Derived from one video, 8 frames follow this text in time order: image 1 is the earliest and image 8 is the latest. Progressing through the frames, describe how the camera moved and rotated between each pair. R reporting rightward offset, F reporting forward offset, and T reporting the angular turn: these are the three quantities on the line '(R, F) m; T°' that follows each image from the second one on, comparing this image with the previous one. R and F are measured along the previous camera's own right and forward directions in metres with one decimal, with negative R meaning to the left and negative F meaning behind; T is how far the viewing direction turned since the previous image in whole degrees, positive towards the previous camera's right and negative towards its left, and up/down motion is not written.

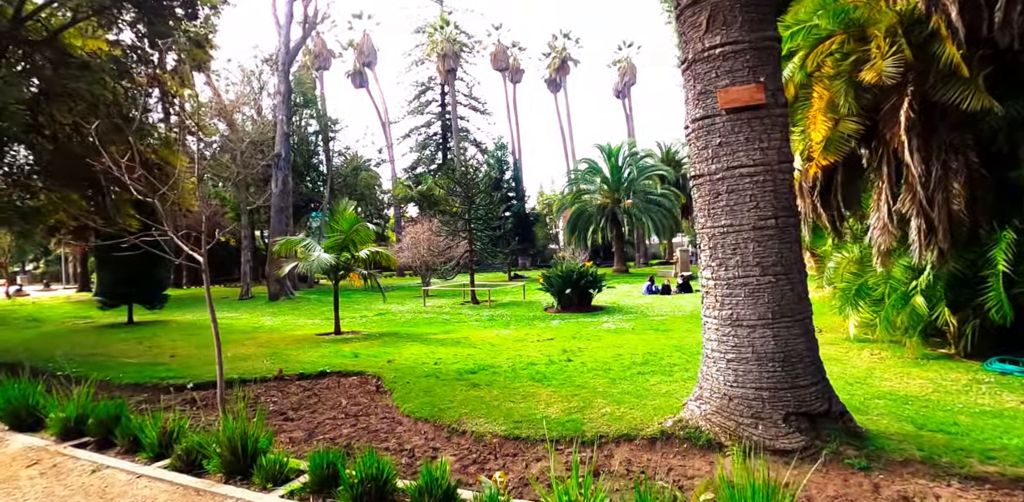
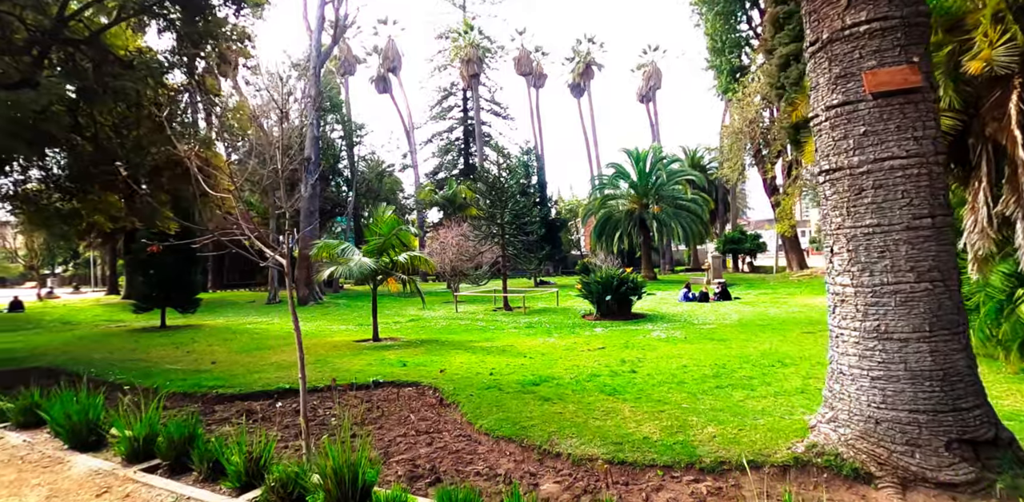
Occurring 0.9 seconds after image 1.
(-0.6, +0.4) m; -2°
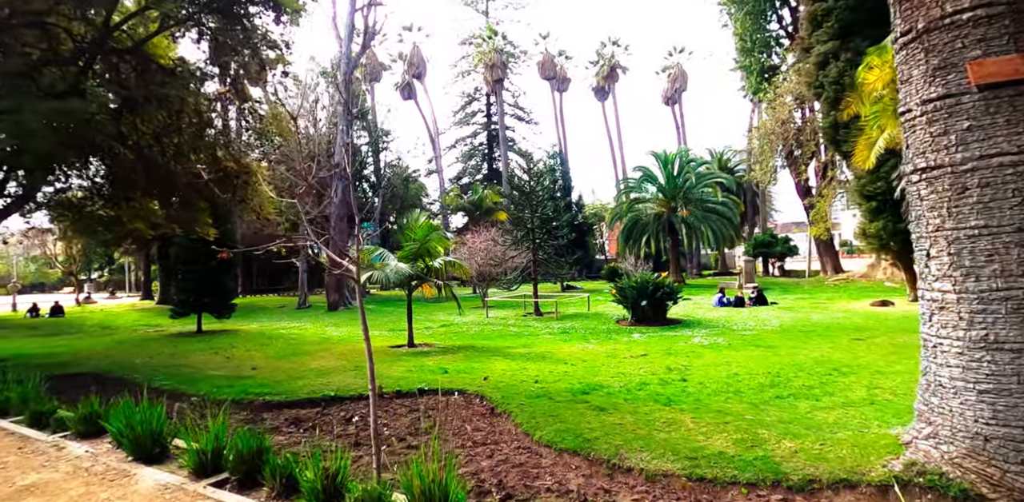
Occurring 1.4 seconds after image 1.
(-0.3, +0.2) m; -2°
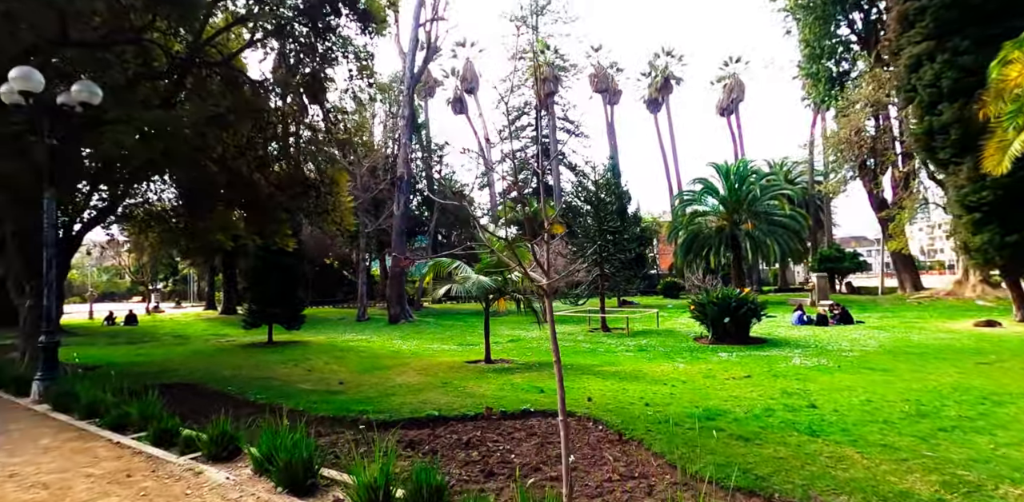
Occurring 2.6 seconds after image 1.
(-0.8, +0.4) m; -4°
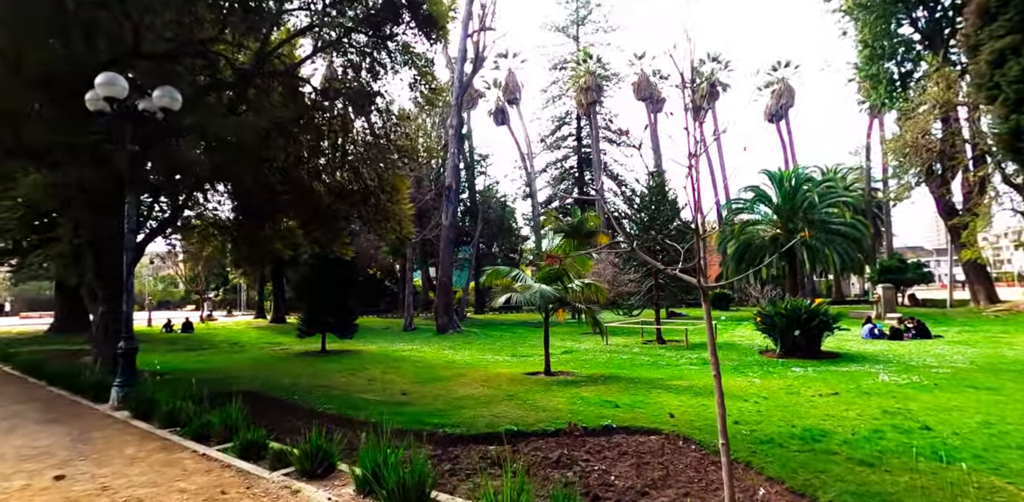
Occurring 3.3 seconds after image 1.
(-0.5, +0.3) m; -4°
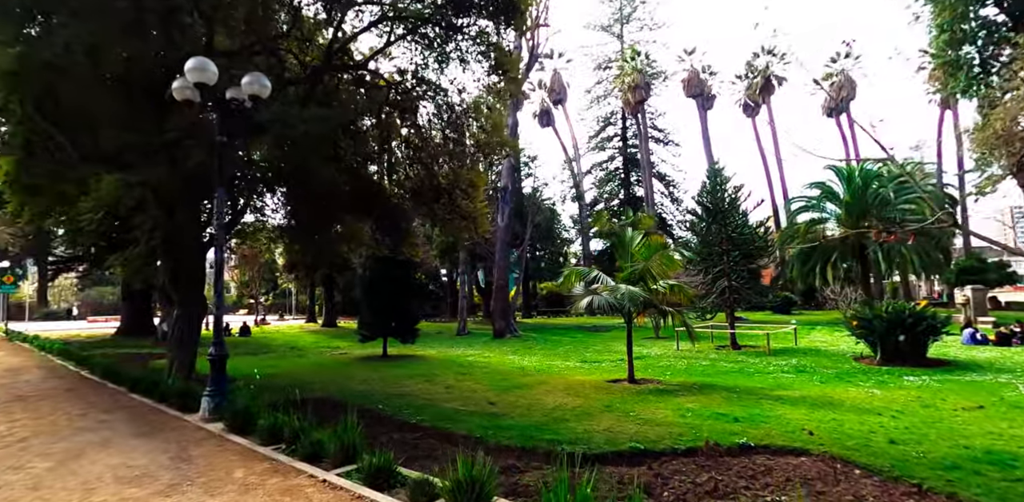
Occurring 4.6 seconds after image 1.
(-0.8, +0.6) m; -4°
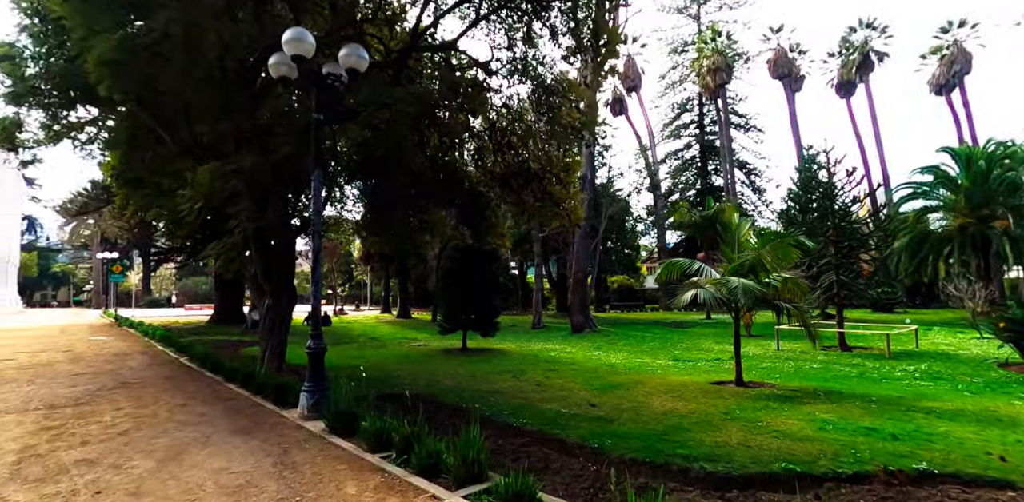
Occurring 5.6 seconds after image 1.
(-0.5, +0.6) m; -7°
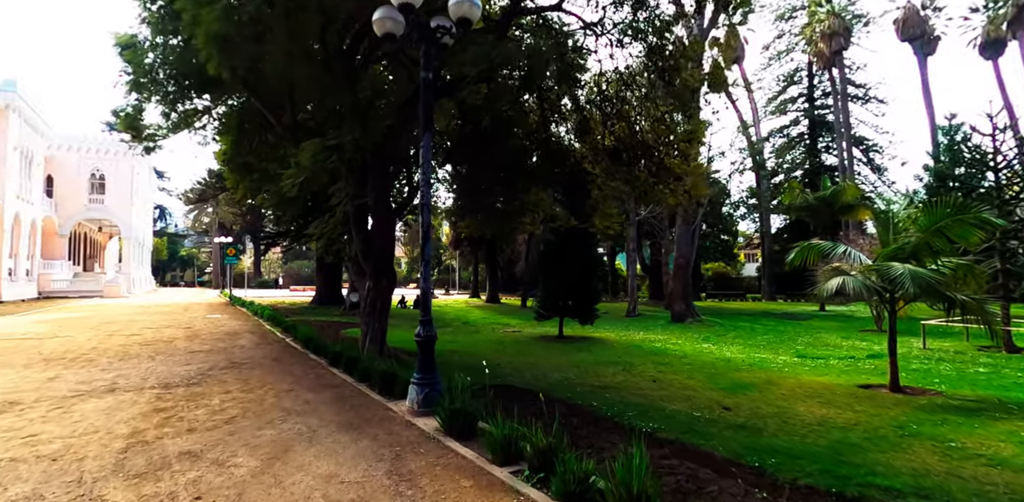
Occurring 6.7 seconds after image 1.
(-0.4, +0.7) m; -9°
